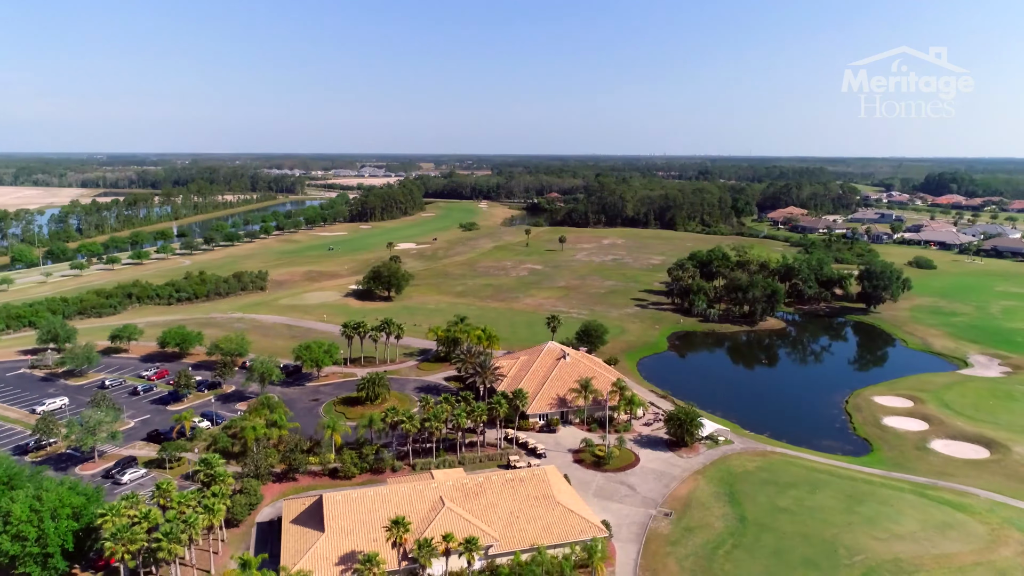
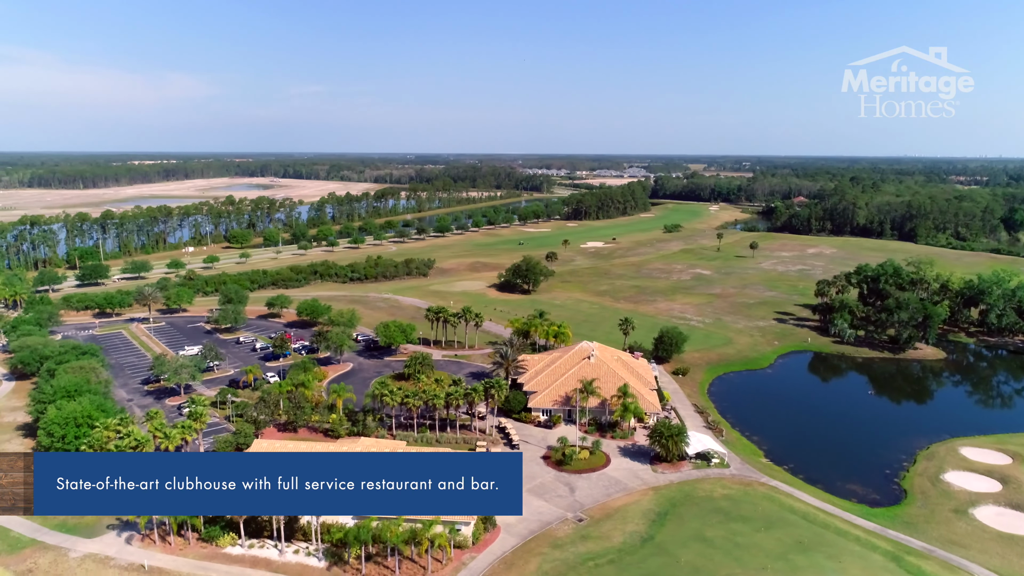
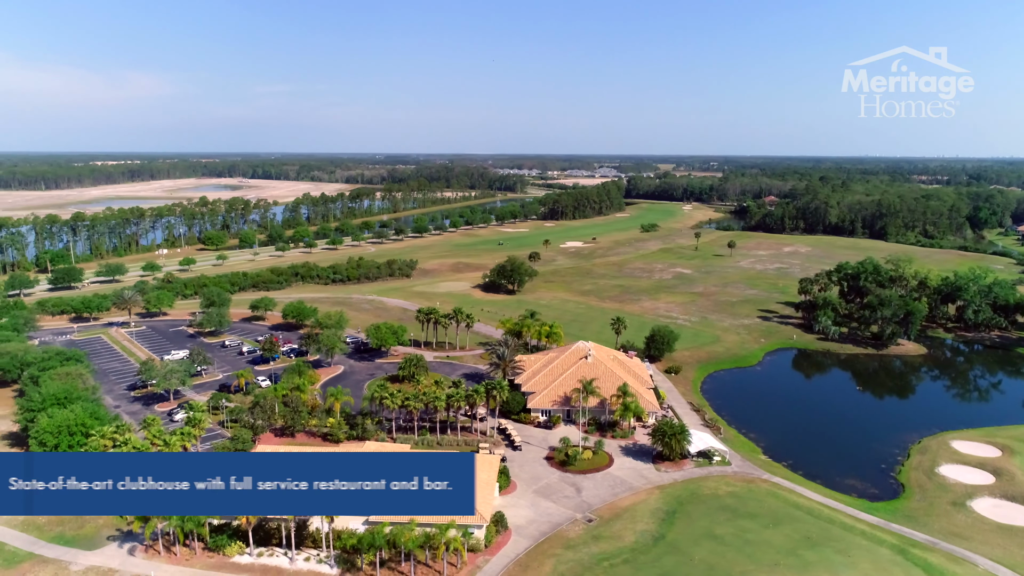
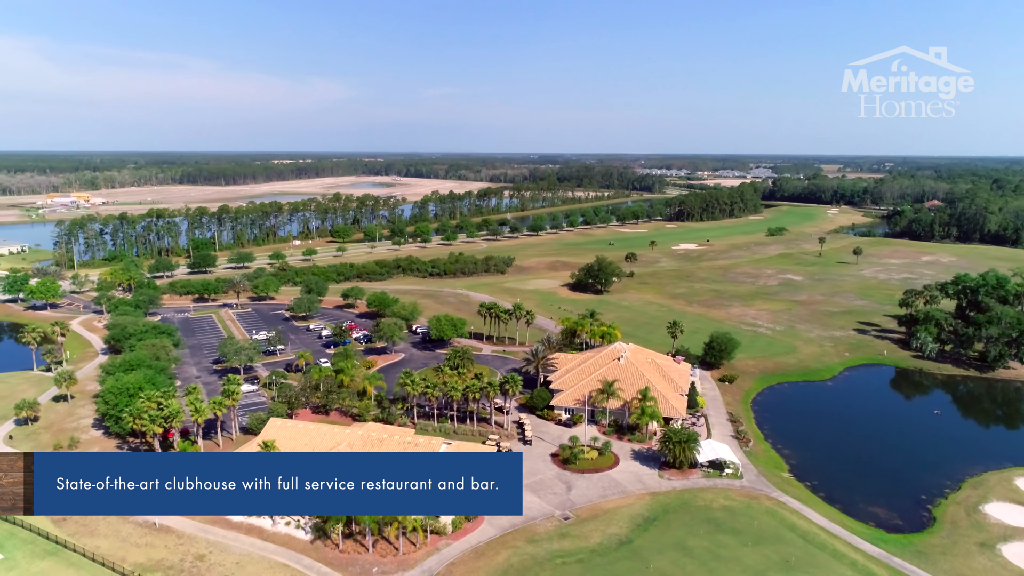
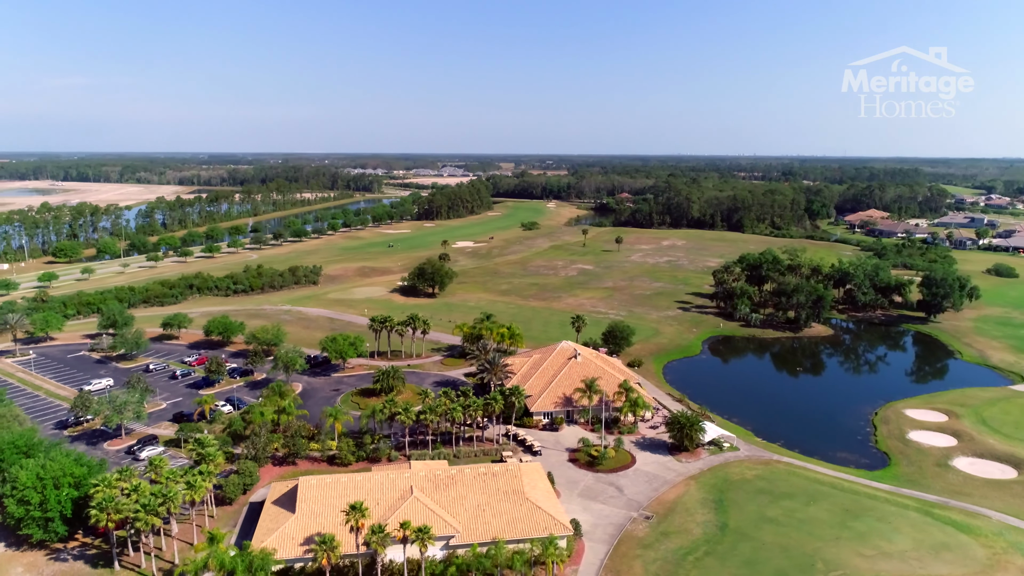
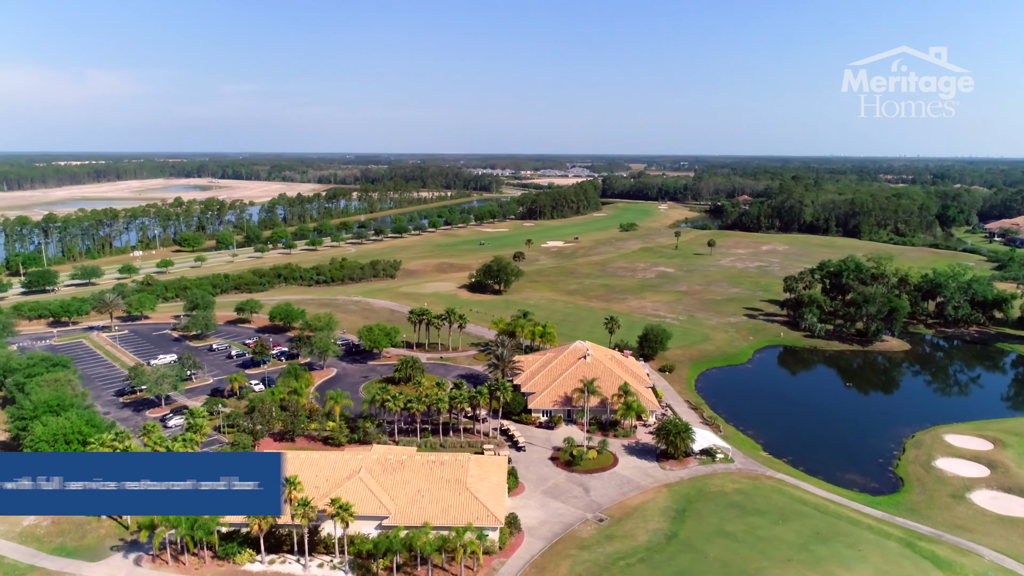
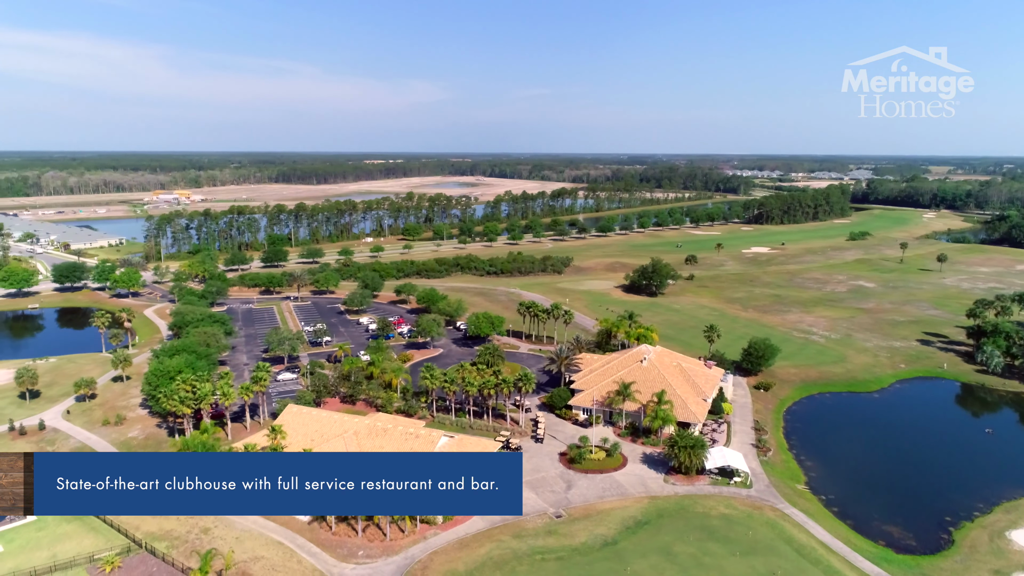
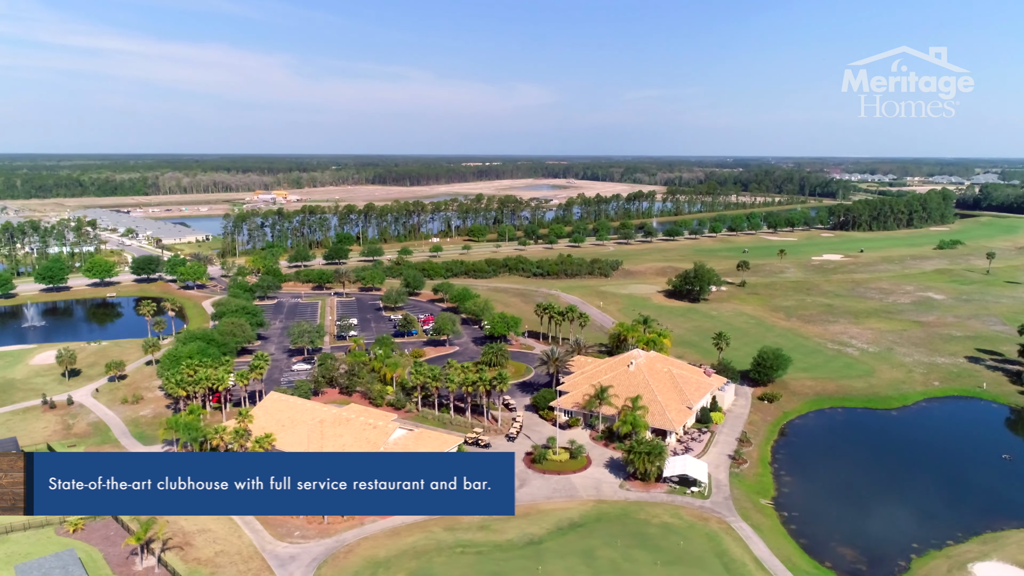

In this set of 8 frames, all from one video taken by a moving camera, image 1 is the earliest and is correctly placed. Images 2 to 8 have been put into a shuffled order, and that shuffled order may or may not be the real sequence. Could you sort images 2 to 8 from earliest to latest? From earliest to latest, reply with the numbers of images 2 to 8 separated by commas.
5, 6, 3, 2, 4, 7, 8
